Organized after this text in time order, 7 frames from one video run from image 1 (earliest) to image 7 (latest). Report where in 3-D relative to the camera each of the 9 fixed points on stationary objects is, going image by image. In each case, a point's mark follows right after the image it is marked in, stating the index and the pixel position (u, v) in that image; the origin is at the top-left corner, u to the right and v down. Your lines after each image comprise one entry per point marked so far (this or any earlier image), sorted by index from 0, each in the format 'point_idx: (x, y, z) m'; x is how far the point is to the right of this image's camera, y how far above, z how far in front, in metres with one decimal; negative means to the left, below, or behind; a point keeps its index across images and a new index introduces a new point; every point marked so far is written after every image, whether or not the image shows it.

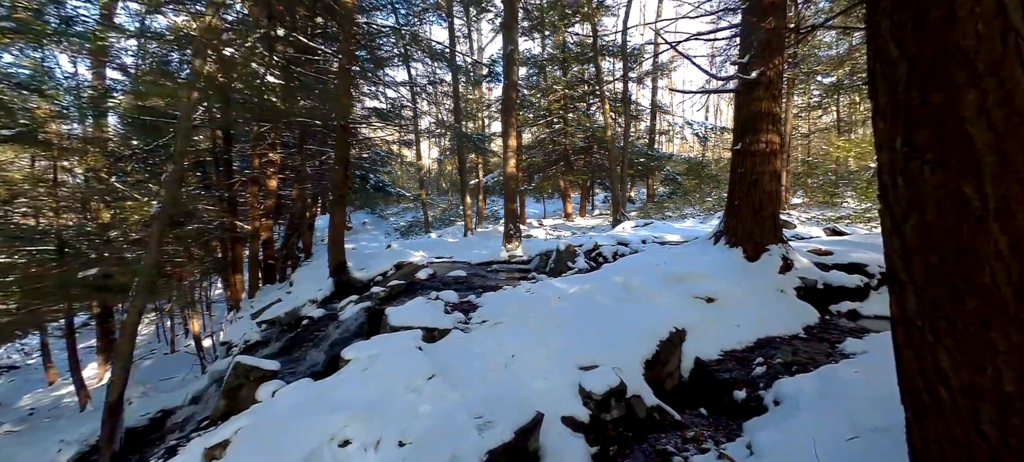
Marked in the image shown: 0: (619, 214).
0: (+3.5, +0.6, +15.3) m
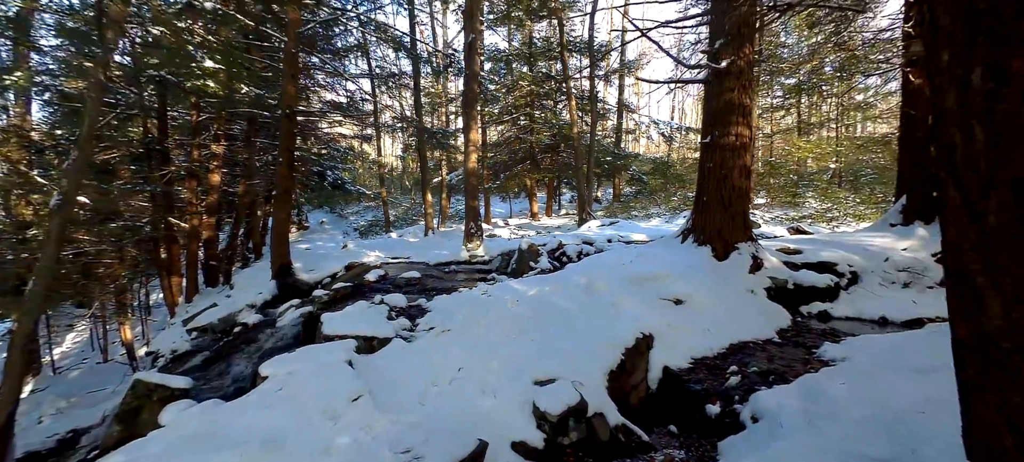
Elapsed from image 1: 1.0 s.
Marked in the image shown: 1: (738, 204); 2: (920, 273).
0: (+2.4, +0.6, +15.0) m
1: (+2.7, +0.3, +5.7) m
2: (+4.9, -0.5, +5.5) m
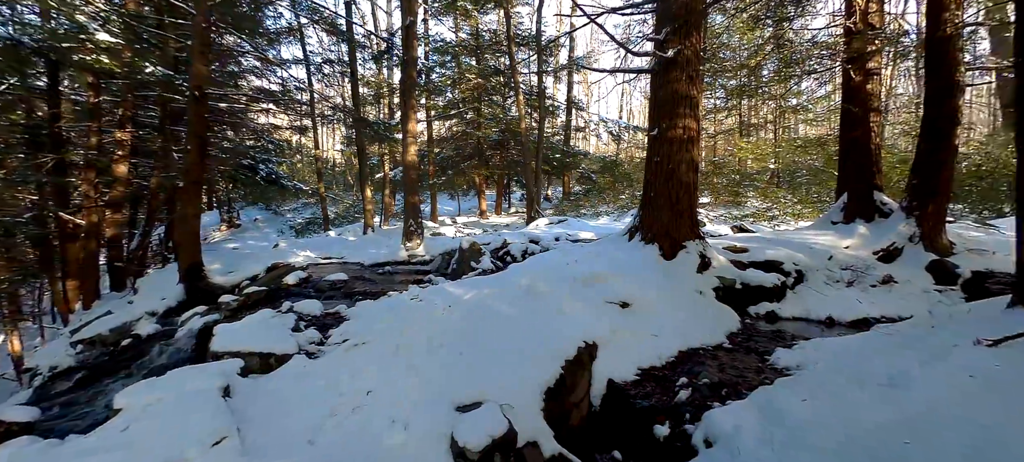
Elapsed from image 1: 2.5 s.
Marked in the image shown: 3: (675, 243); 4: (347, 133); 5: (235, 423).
0: (+0.7, +0.6, +14.7) m
1: (+2.0, +0.4, +5.4) m
2: (+4.1, -0.5, +5.5) m
3: (+1.9, -0.1, +5.4) m
4: (-5.6, +3.3, +15.7) m
5: (-1.5, -1.0, +2.6) m
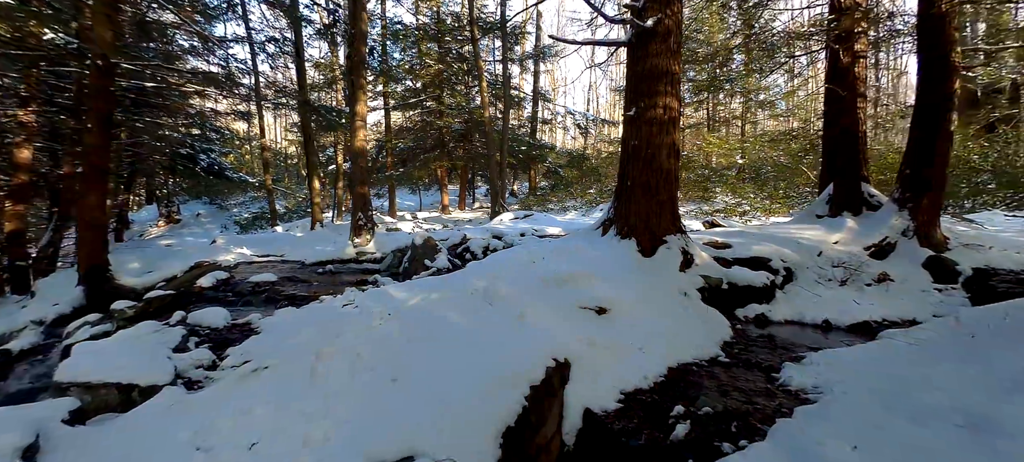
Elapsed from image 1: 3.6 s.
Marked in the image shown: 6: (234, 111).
0: (-0.4, +0.8, +13.9) m
1: (+1.6, +0.4, +4.8) m
2: (+3.7, -0.4, +5.0) m
3: (+1.4, -0.1, +4.7) m
4: (-6.7, +3.4, +14.5) m
5: (-1.8, -1.0, +1.7) m
6: (-7.8, +3.4, +13.0) m
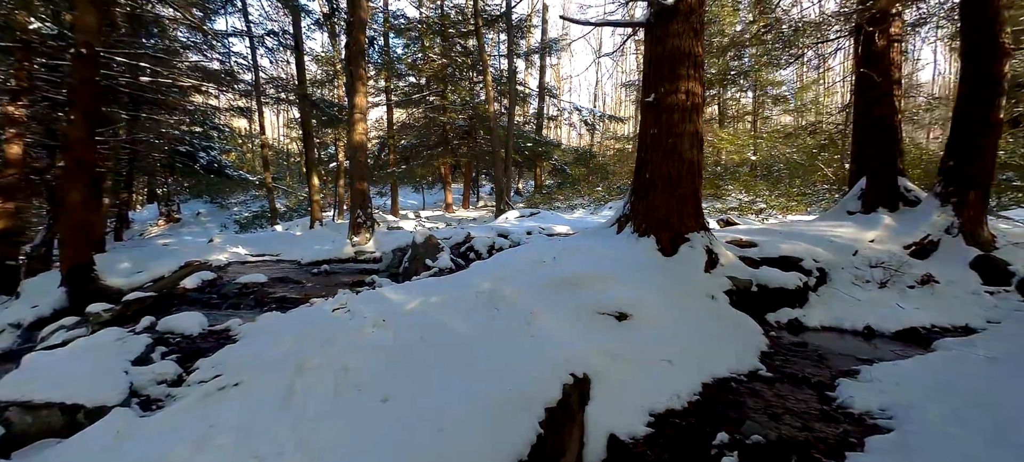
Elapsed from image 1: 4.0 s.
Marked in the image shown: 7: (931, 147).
0: (-0.3, +0.8, +13.5) m
1: (+1.6, +0.5, +4.4) m
2: (+3.8, -0.4, +4.6) m
3: (+1.5, 0.0, +4.3) m
4: (-6.6, +3.5, +14.2) m
5: (-1.7, -0.9, +1.3) m
6: (-7.6, +3.4, +12.7) m
7: (+7.7, +1.5, +8.6) m
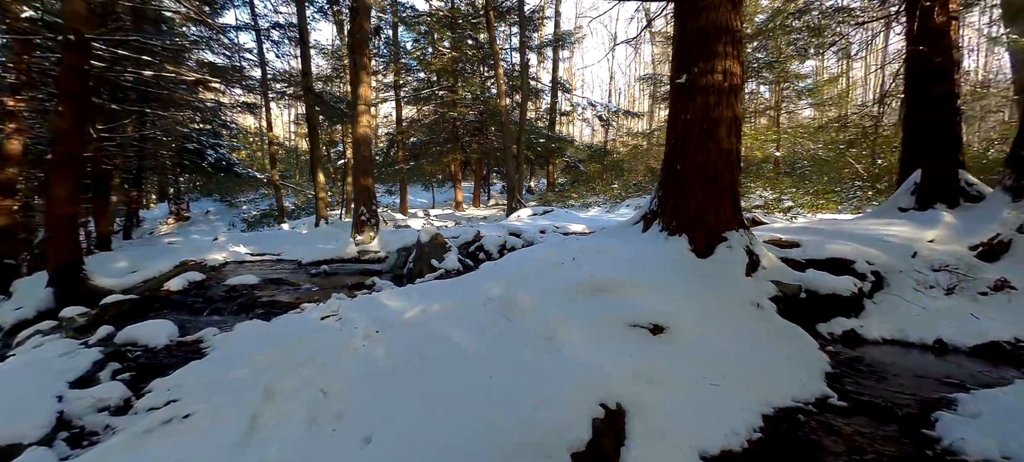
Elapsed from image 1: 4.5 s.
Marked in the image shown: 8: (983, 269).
0: (+0.1, +0.8, +13.0) m
1: (+1.8, +0.5, +3.9) m
2: (+3.9, -0.4, +4.0) m
3: (+1.6, 0.0, +3.8) m
4: (-6.2, +3.5, +13.8) m
5: (-1.7, -0.9, +0.9) m
6: (-7.3, +3.5, +12.4) m
7: (+7.9, +1.5, +7.9) m
8: (+4.1, -0.3, +4.0) m
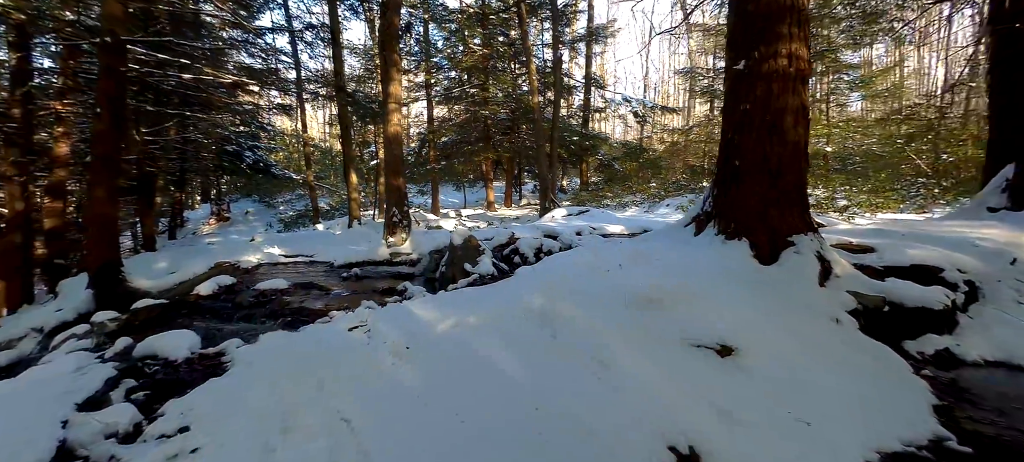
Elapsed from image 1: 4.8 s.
0: (+1.0, +0.8, +12.7) m
1: (+2.1, +0.4, +3.4) m
2: (+4.2, -0.4, +3.4) m
3: (+1.9, -0.1, +3.4) m
4: (-5.2, +3.5, +13.9) m
5: (-1.6, -0.9, +0.7) m
6: (-6.4, +3.5, +12.5) m
7: (+8.5, +1.5, +7.1) m
8: (+4.4, -0.3, +3.5) m
